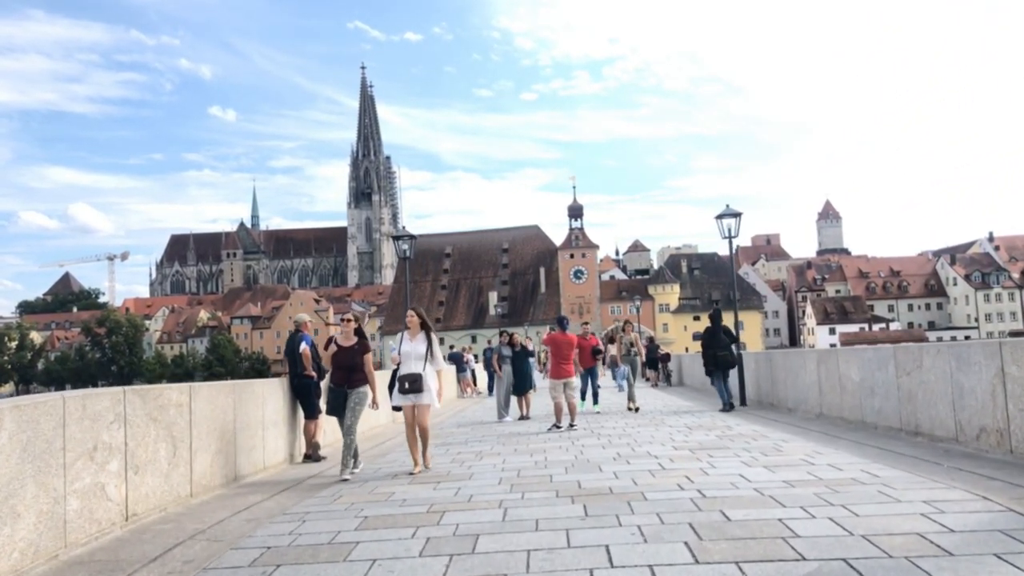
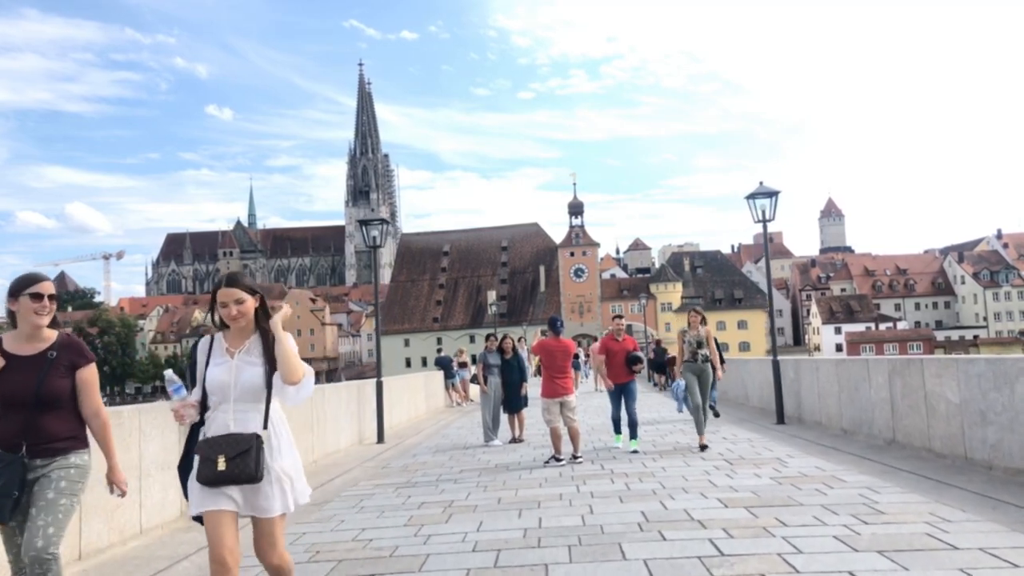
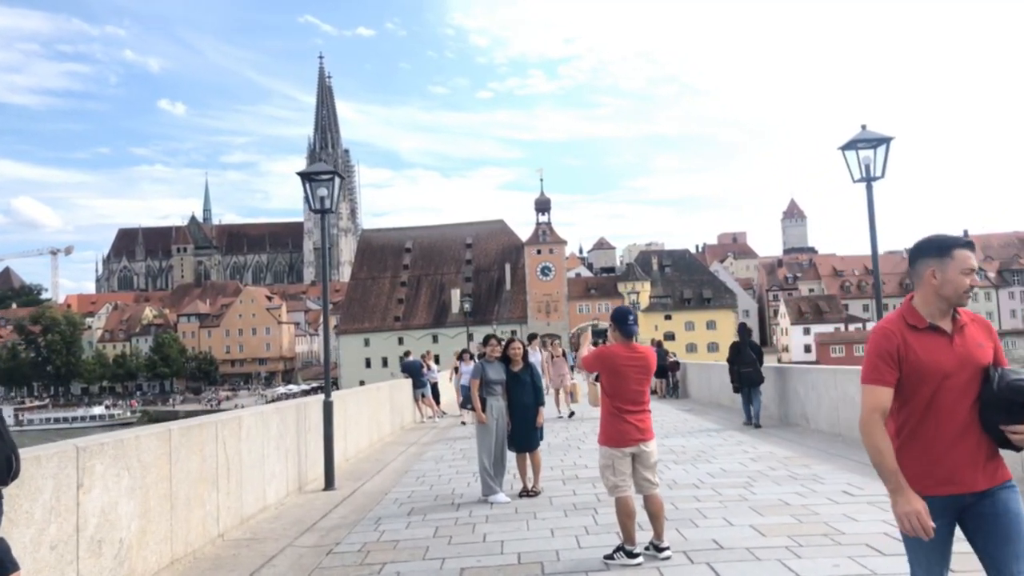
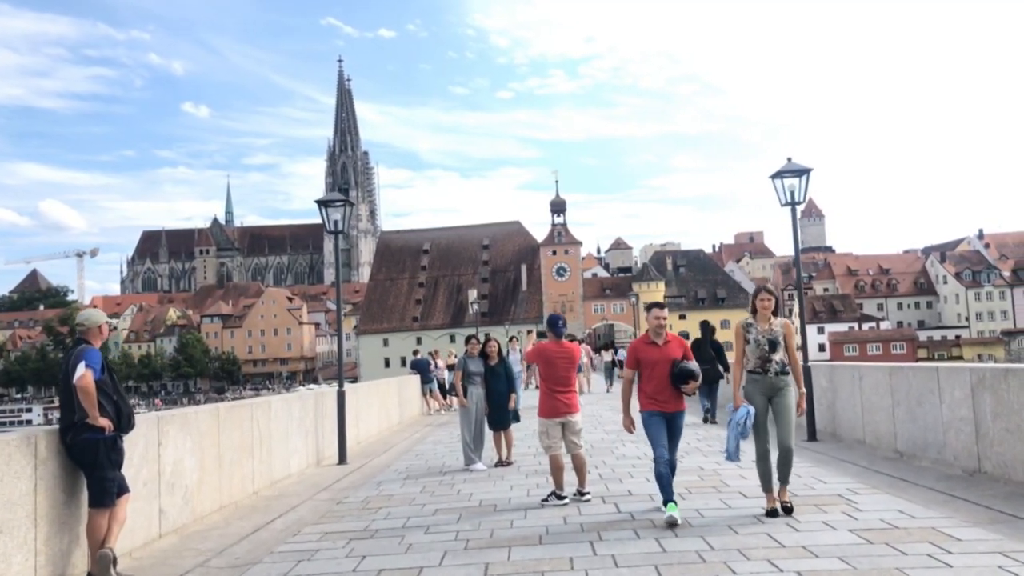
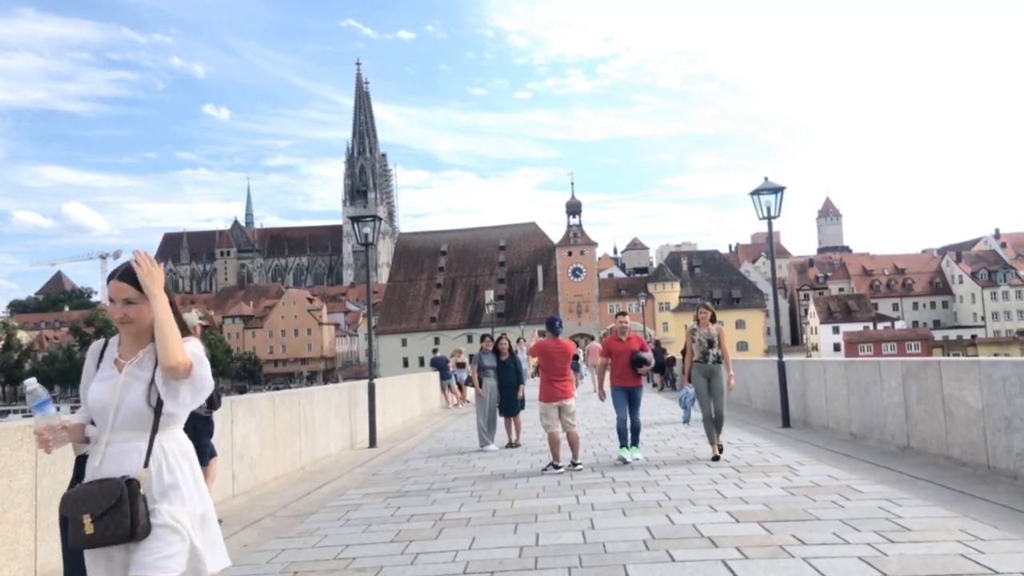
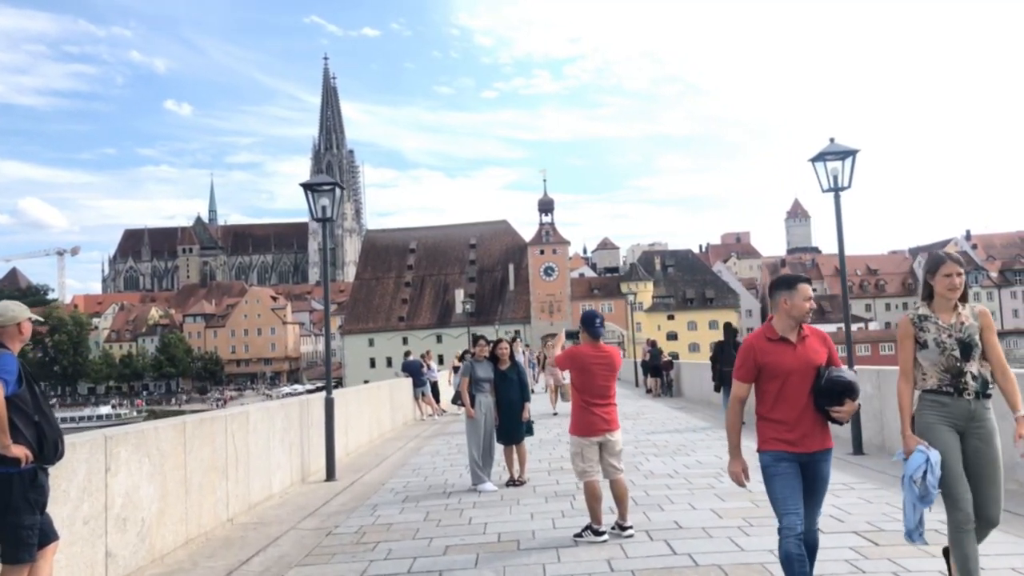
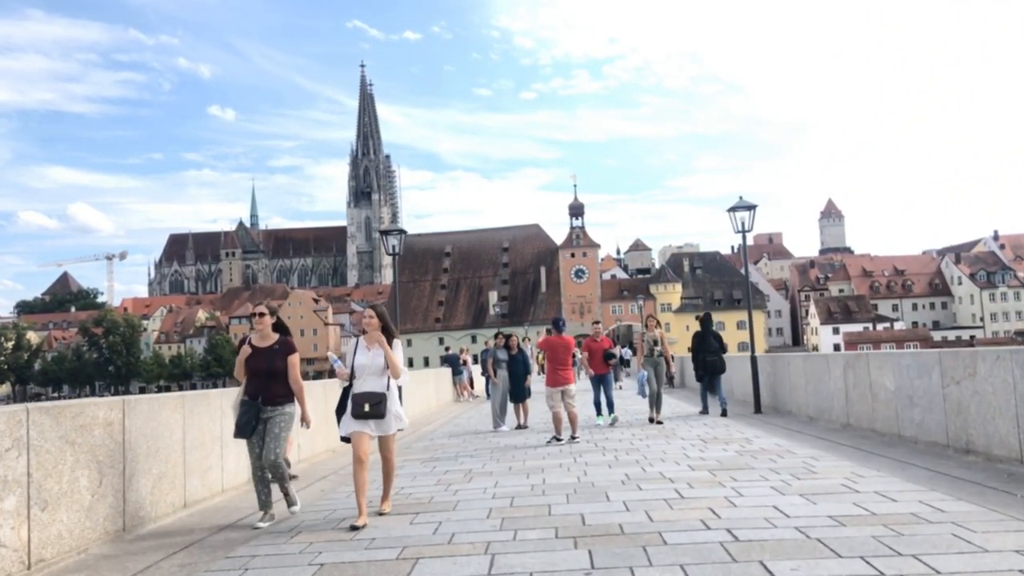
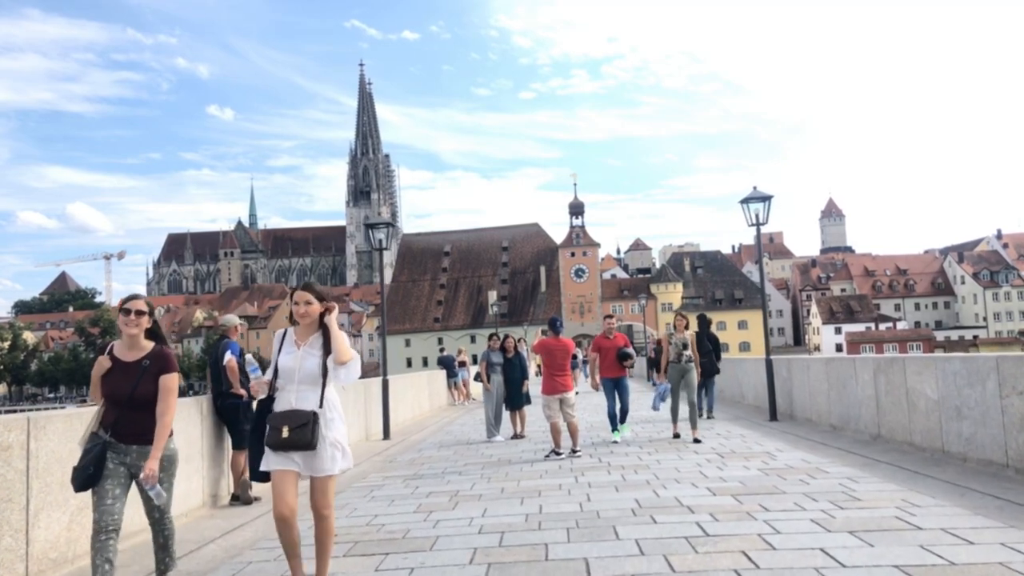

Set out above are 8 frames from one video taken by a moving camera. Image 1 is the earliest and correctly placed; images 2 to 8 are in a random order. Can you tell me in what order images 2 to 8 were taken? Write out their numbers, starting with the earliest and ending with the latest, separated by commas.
7, 8, 2, 5, 4, 6, 3
